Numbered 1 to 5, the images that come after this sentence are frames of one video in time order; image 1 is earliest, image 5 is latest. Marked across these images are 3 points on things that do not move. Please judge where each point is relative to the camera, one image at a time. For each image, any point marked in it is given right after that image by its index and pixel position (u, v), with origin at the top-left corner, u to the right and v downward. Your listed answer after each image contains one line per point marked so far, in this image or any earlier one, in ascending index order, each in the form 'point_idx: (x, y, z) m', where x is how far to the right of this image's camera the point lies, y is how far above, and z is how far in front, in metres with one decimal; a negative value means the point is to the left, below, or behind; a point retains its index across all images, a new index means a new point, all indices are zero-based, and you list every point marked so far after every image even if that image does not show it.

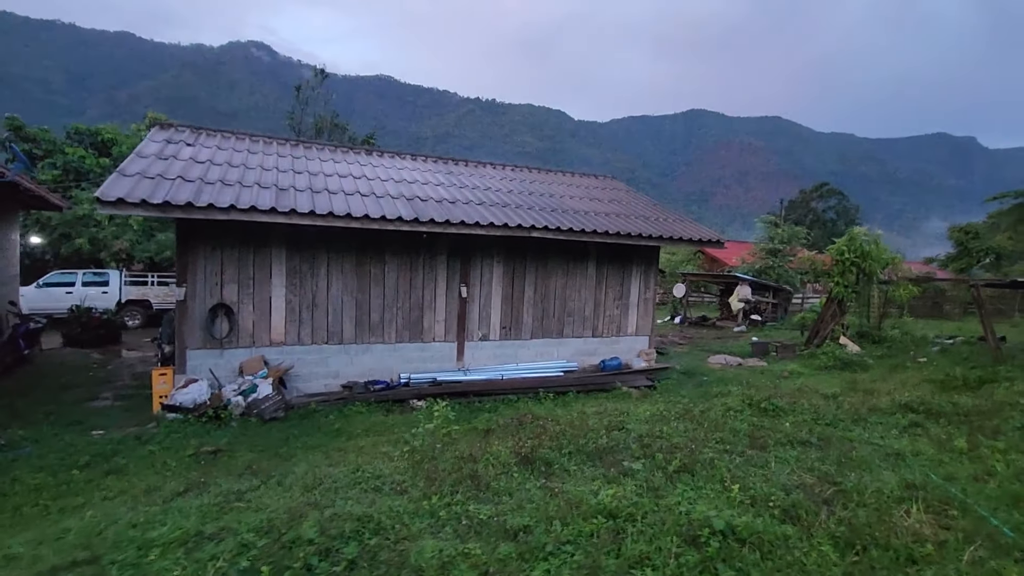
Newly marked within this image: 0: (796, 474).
0: (+1.7, -1.1, +3.1) m
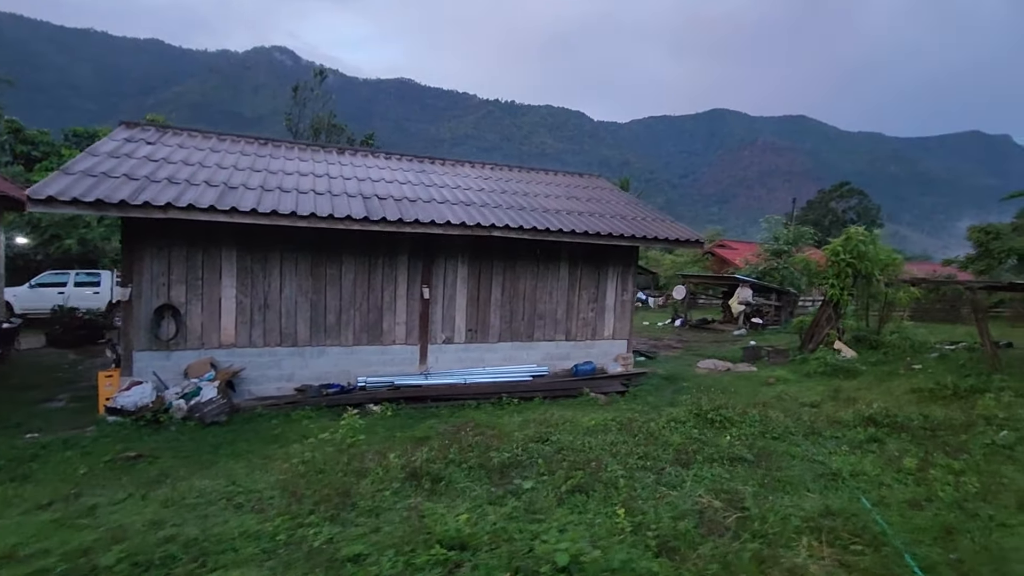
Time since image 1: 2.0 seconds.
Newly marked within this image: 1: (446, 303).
0: (+1.0, -1.1, +2.8) m
1: (-0.9, -0.2, +7.3) m
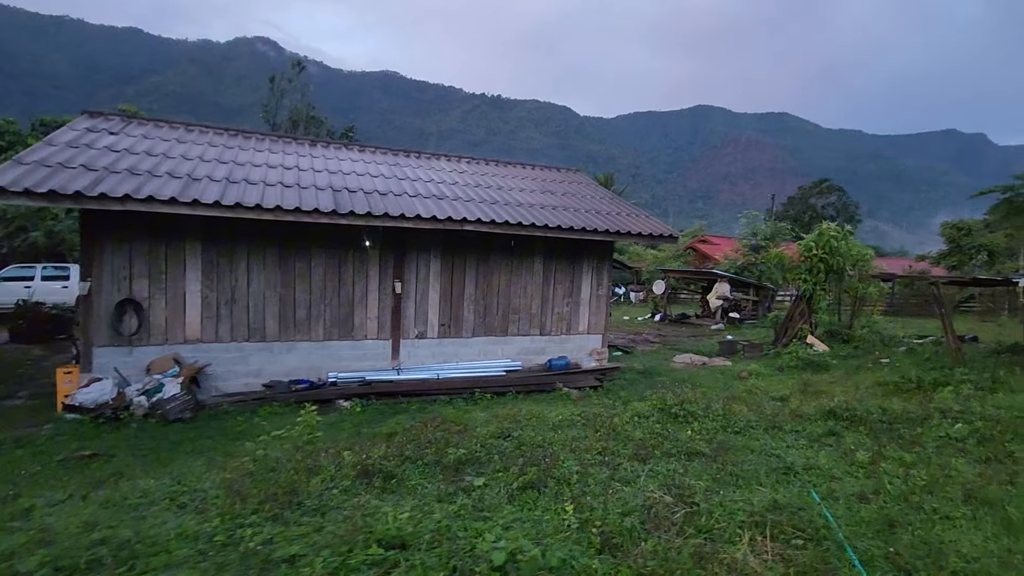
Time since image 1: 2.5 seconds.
0: (+0.8, -1.1, +2.8) m
1: (-1.3, -0.1, +7.2) m
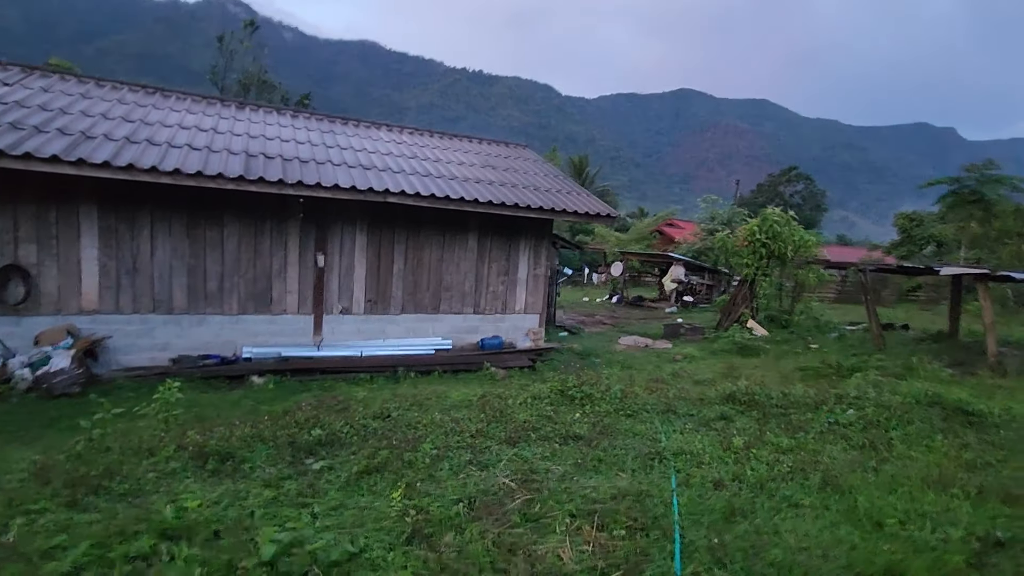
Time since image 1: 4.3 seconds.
0: (0.0, -1.0, +2.6) m
1: (-2.2, +0.2, +6.9) m
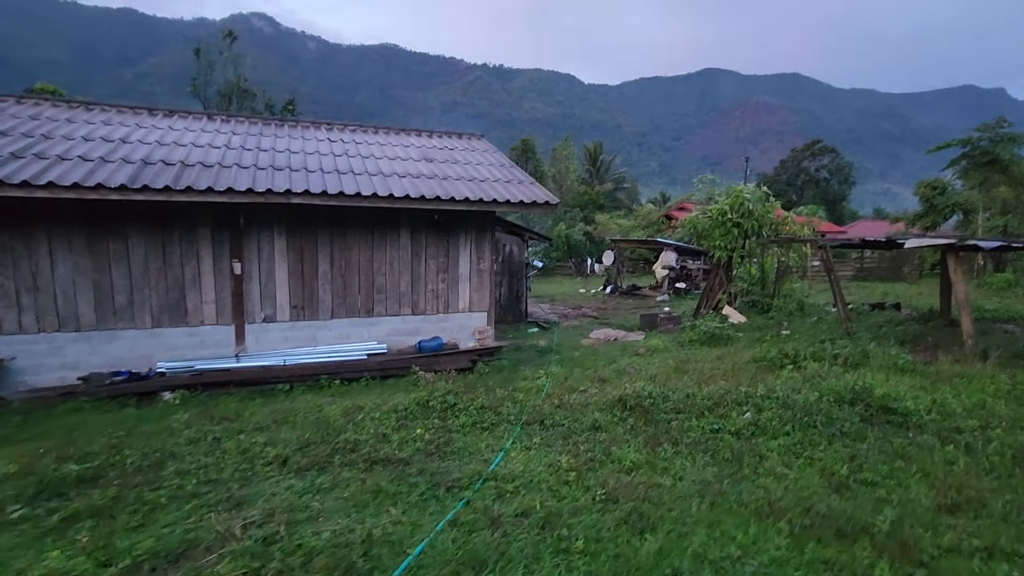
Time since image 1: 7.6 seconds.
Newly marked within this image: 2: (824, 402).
0: (-1.2, -1.0, +2.2) m
1: (-3.2, +0.1, +6.7) m
2: (+2.2, -0.8, +3.7) m
